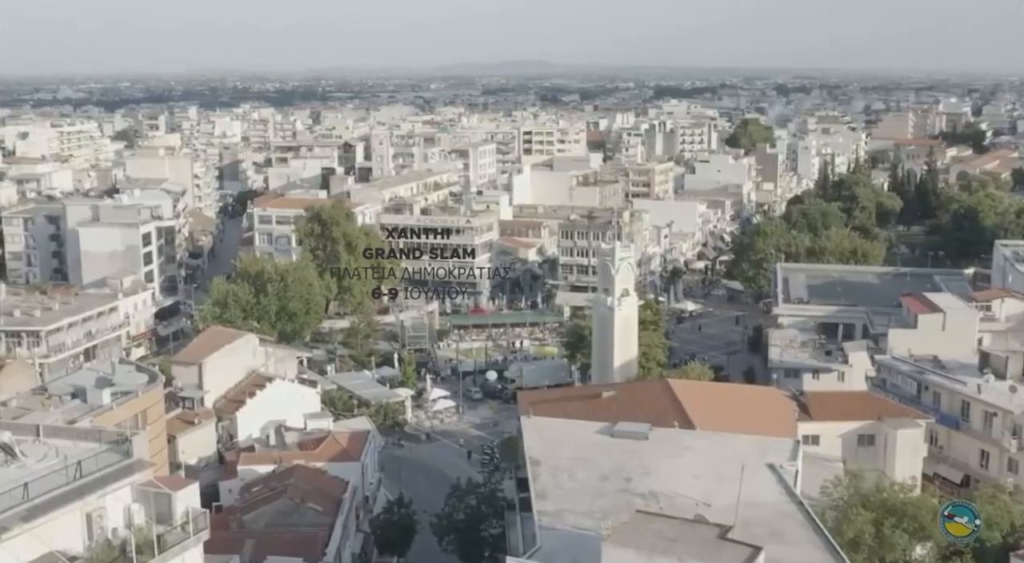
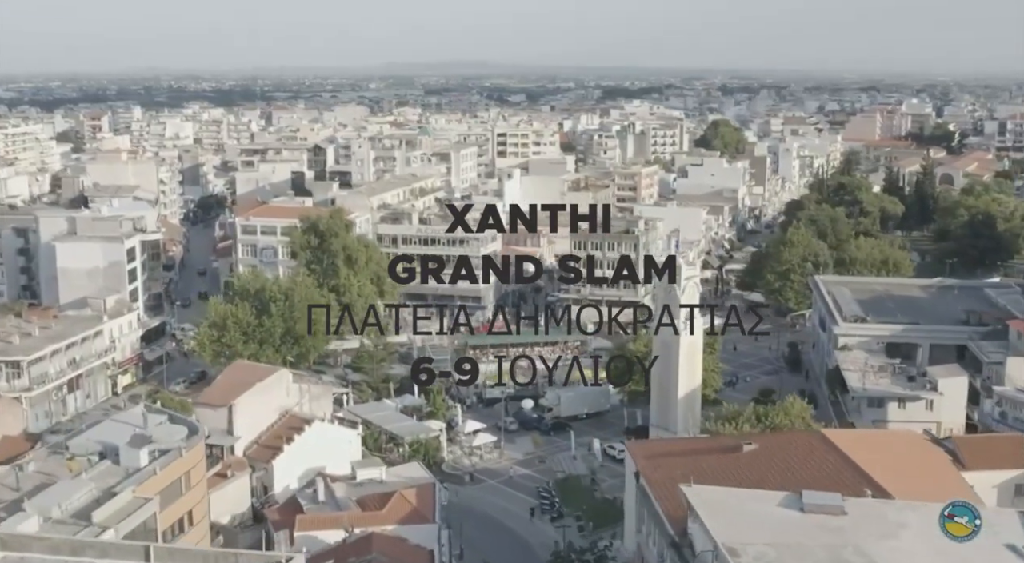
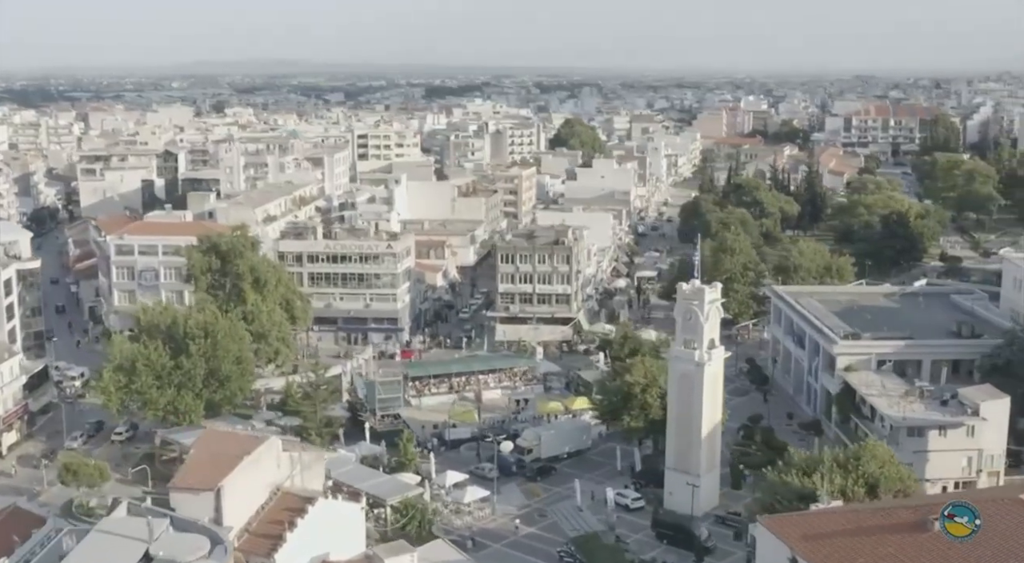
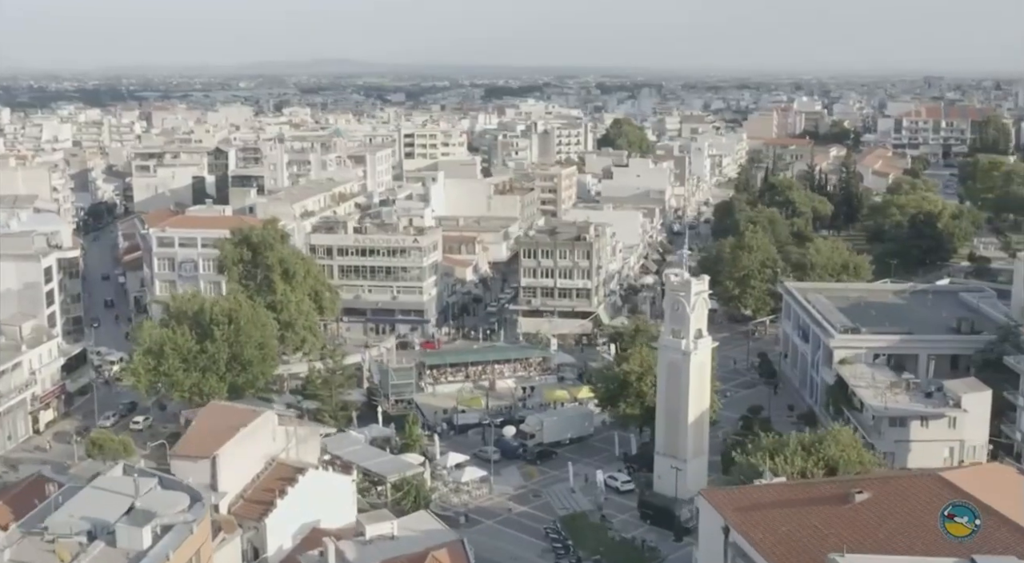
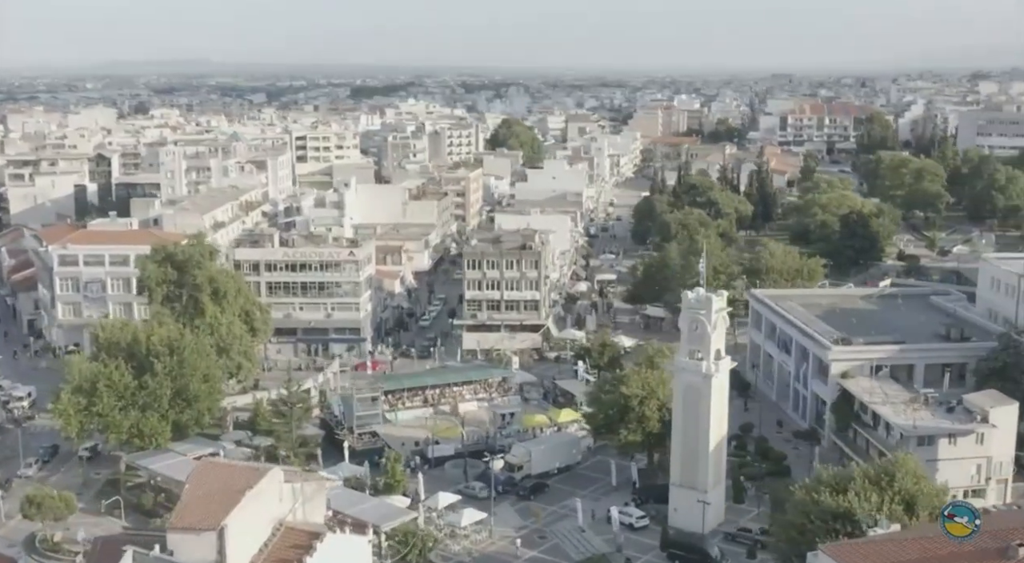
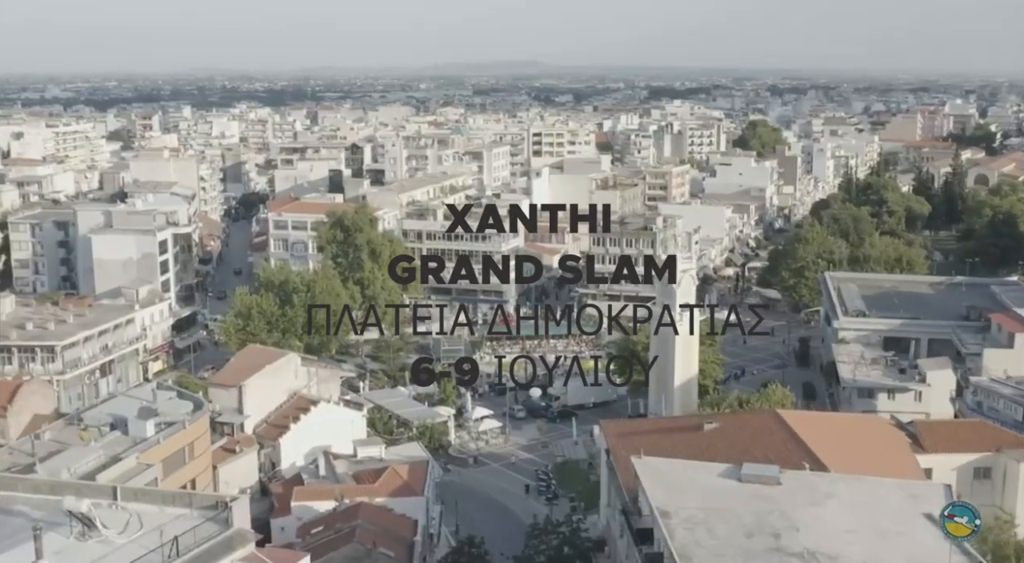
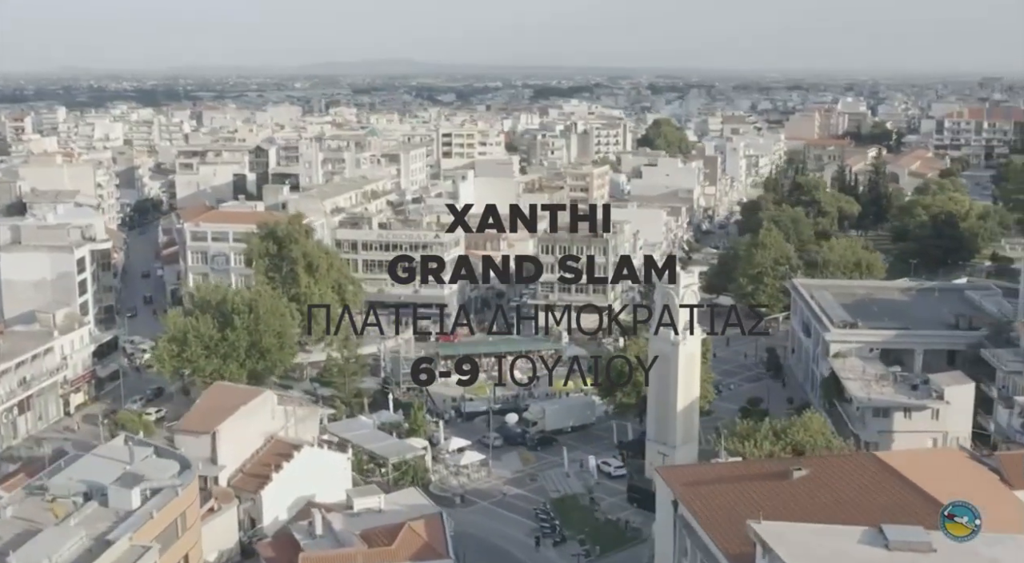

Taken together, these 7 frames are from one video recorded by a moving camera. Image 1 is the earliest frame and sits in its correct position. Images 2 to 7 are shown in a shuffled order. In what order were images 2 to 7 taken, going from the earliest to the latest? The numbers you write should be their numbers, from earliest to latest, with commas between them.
6, 2, 7, 4, 3, 5
